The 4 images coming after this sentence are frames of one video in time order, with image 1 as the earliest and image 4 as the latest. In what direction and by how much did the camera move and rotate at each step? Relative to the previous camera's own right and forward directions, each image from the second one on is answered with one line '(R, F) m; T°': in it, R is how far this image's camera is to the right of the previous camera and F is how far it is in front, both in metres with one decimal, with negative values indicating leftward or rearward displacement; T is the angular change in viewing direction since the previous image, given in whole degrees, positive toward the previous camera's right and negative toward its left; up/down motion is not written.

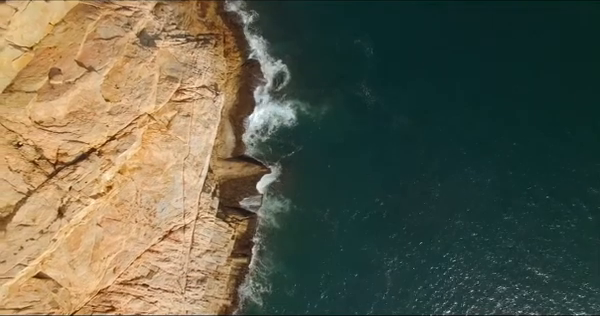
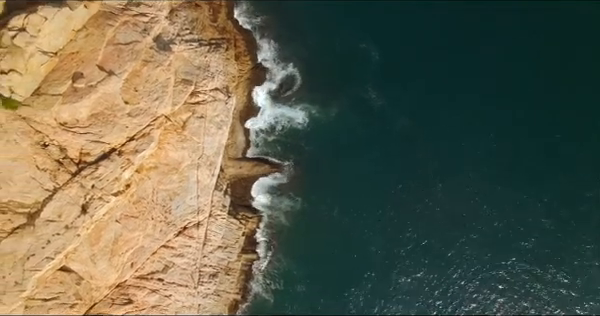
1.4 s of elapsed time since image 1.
(-0.7, -2.0) m; 0°
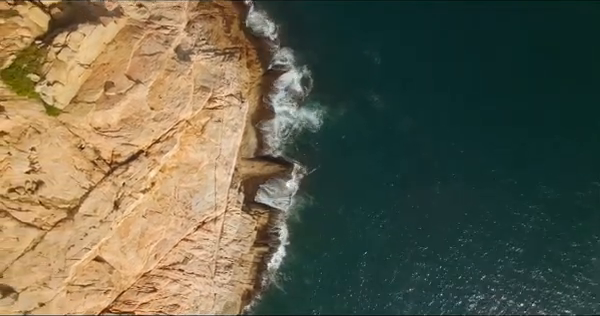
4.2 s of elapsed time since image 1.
(-0.7, -4.2) m; 0°
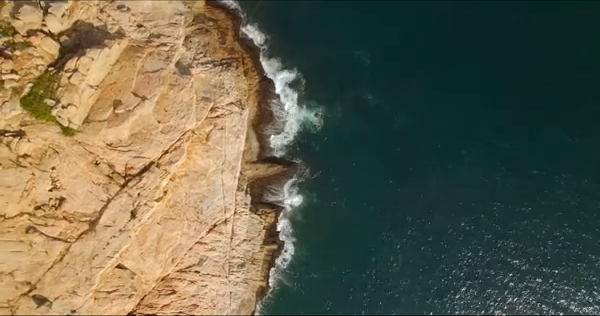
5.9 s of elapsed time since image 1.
(0.0, -2.9) m; 0°
